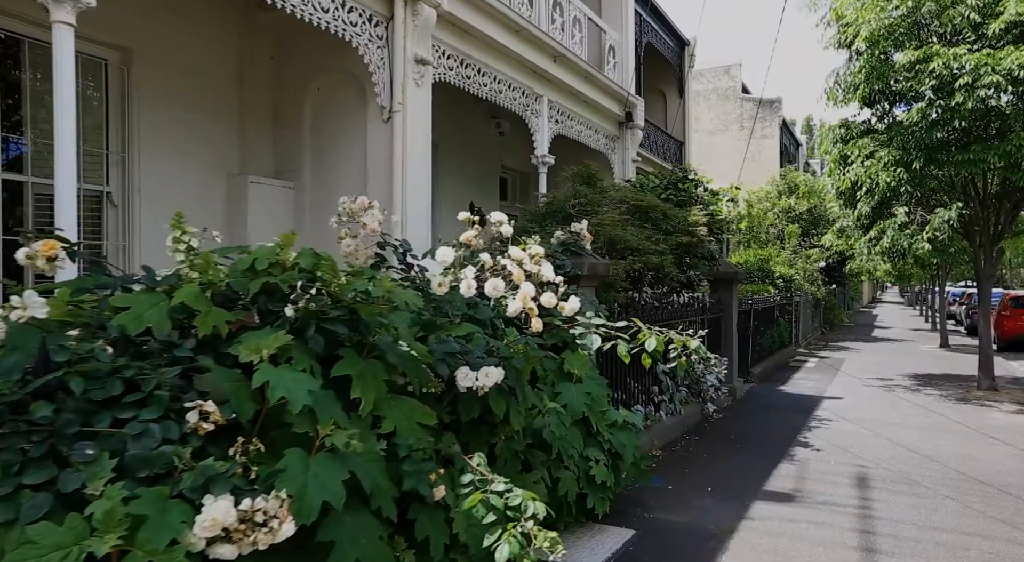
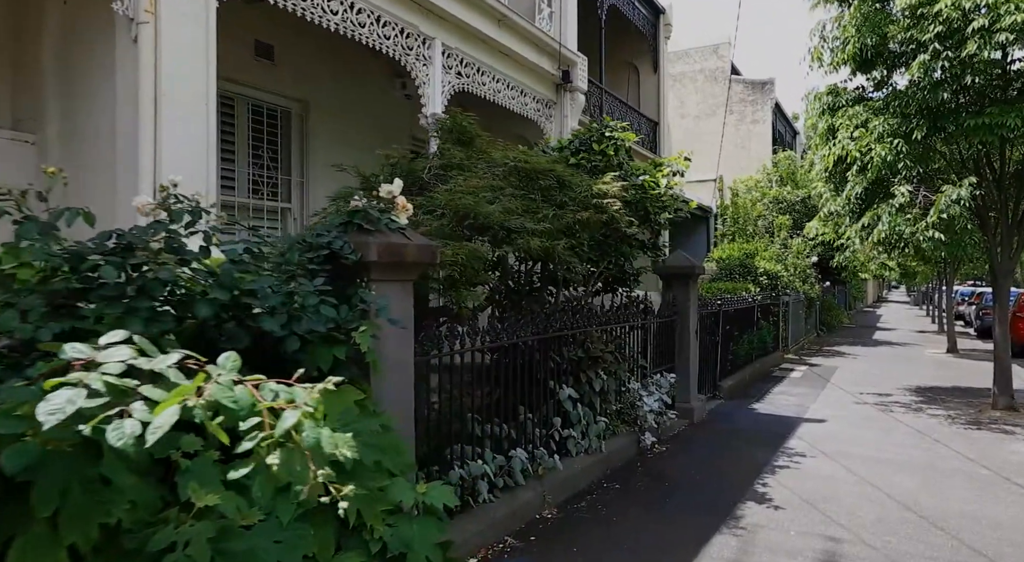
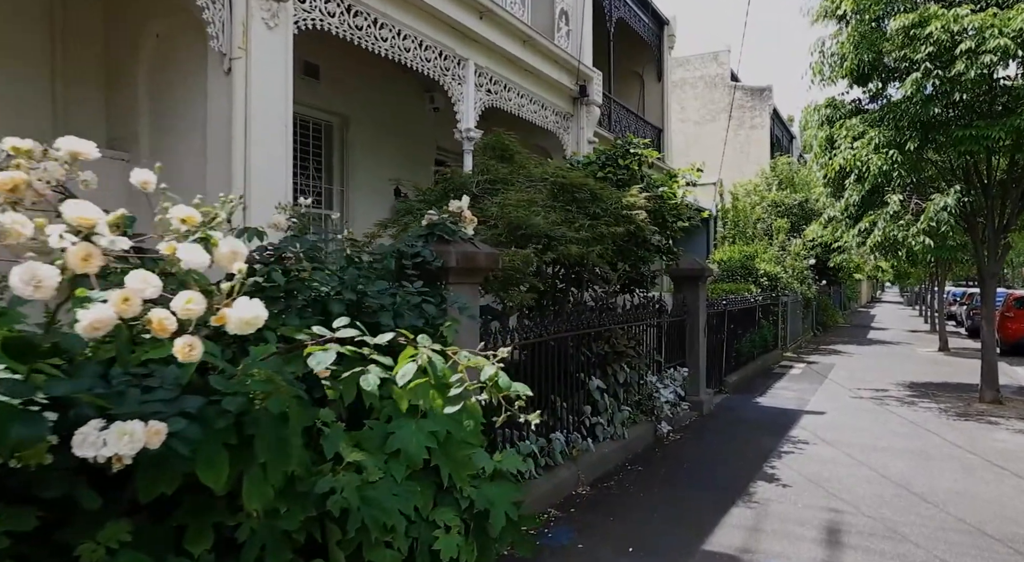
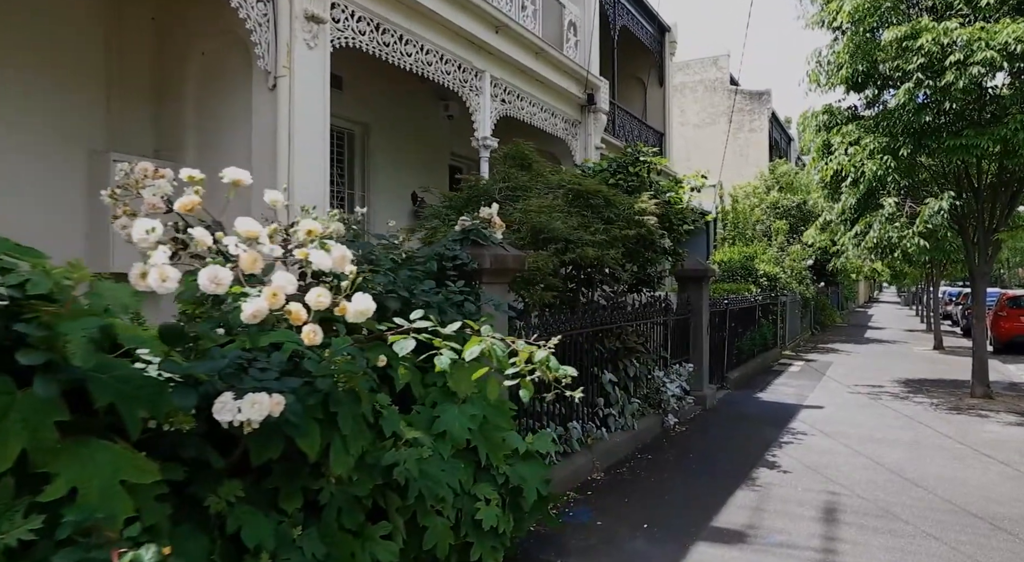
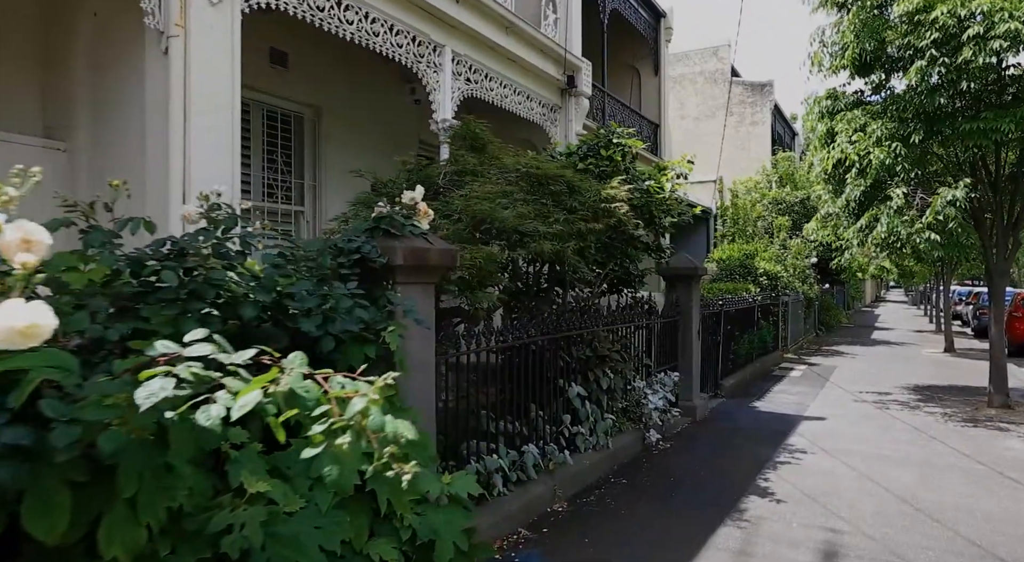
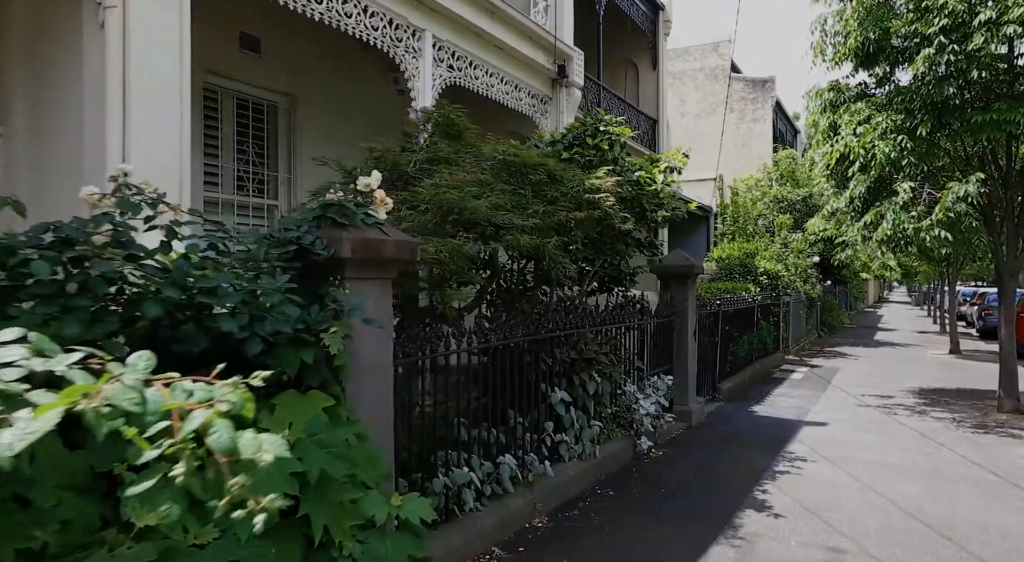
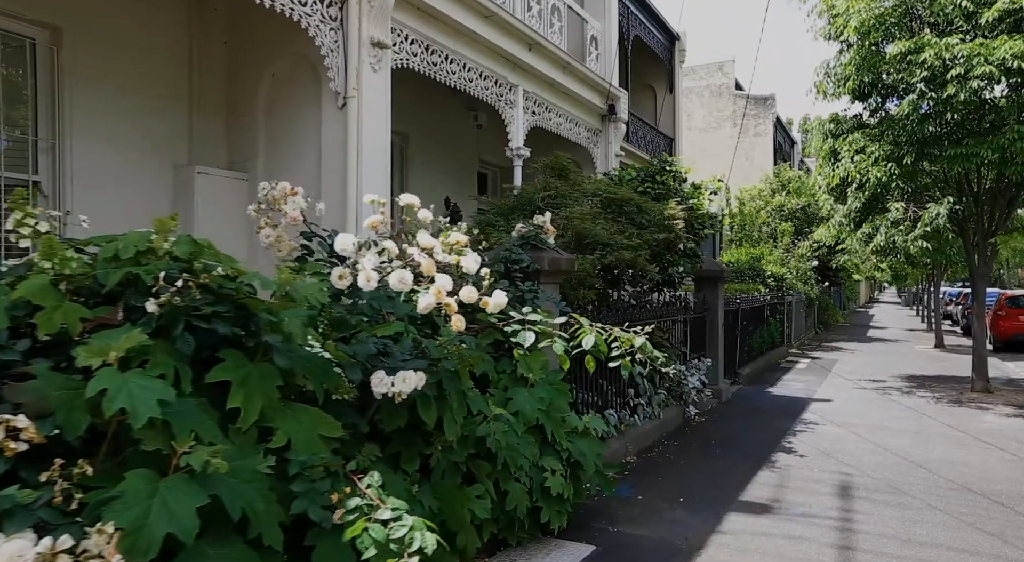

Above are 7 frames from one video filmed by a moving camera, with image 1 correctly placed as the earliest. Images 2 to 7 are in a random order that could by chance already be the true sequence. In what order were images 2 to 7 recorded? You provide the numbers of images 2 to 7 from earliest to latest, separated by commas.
7, 4, 3, 5, 2, 6
